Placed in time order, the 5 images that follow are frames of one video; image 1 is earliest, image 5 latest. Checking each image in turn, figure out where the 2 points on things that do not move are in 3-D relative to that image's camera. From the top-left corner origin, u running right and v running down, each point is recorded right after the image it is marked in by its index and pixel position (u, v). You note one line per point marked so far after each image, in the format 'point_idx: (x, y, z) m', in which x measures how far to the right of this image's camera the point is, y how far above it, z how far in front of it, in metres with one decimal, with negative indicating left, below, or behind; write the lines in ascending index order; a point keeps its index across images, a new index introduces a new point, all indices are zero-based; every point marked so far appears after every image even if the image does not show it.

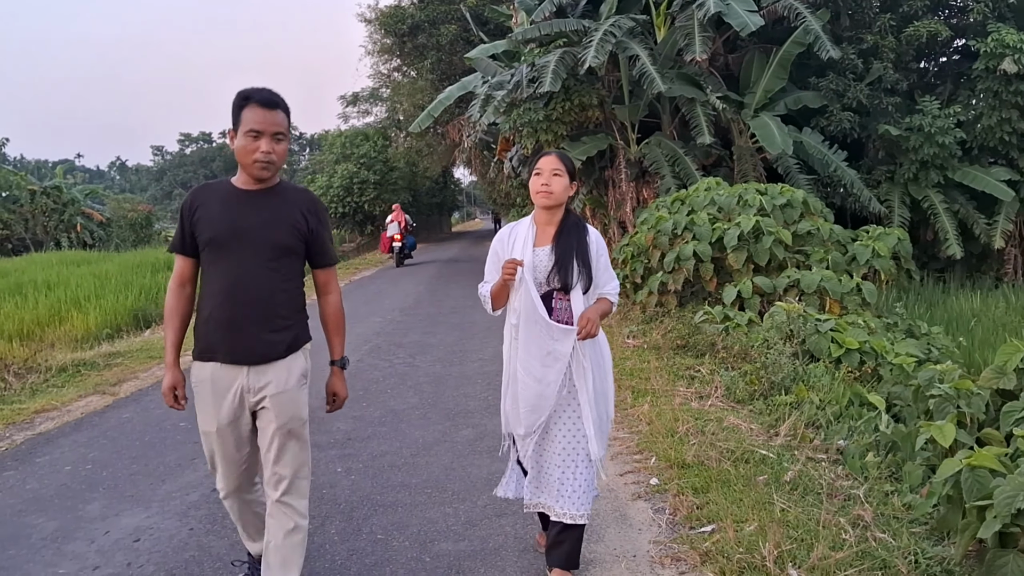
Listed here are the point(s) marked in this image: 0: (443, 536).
0: (-0.3, -1.0, +3.4) m
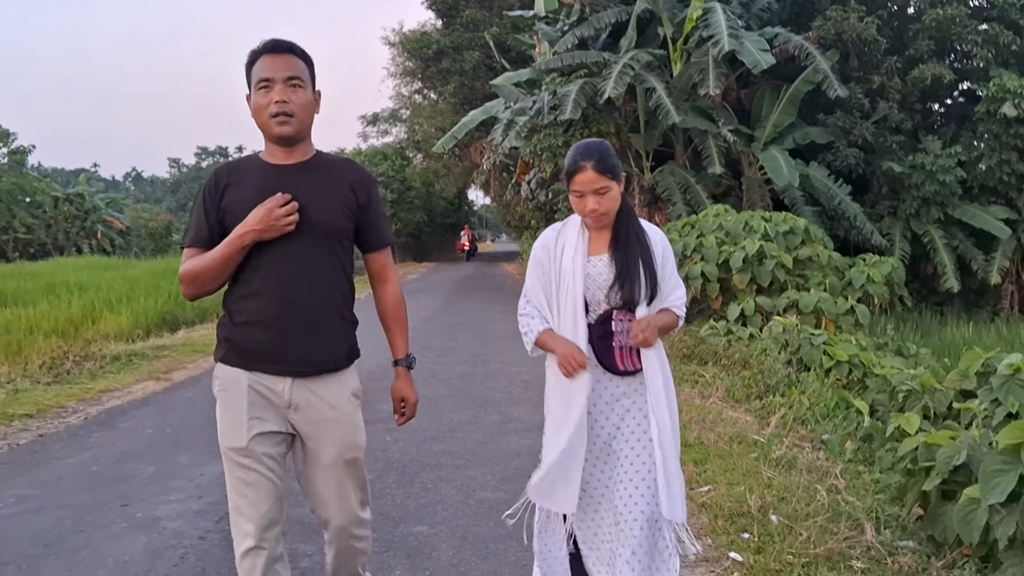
0: (-0.1, -0.9, +4.0) m
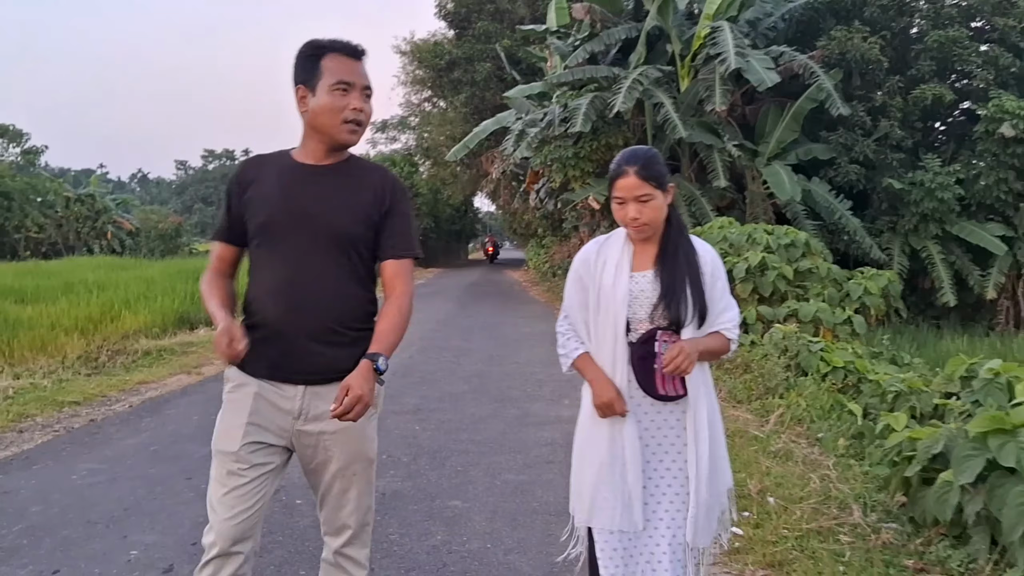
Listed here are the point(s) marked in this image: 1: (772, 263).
0: (0.0, -0.9, +4.4) m
1: (+2.6, +0.2, +8.5) m
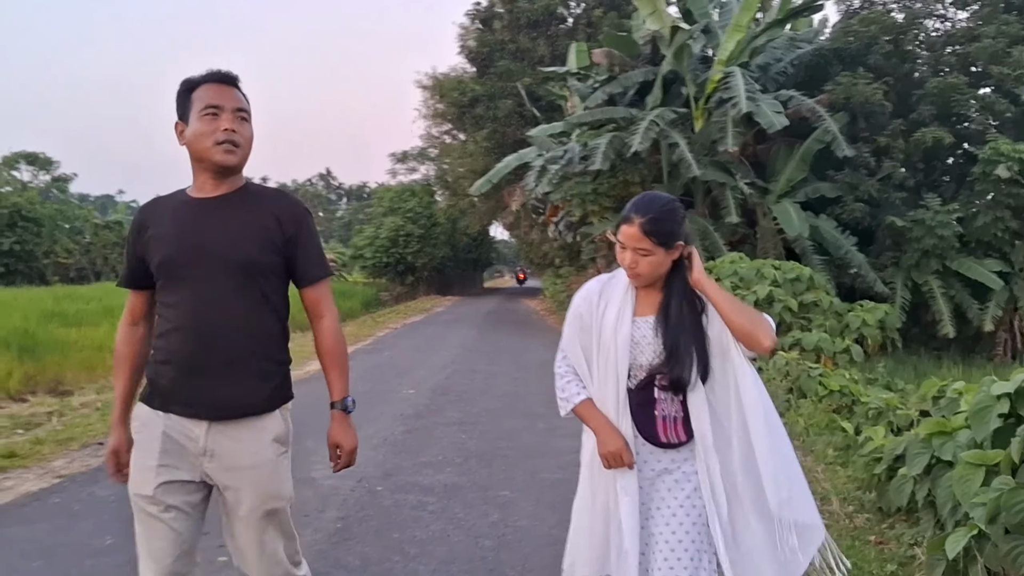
0: (+0.2, -1.1, +5.2) m
1: (+2.9, -0.1, +9.3) m
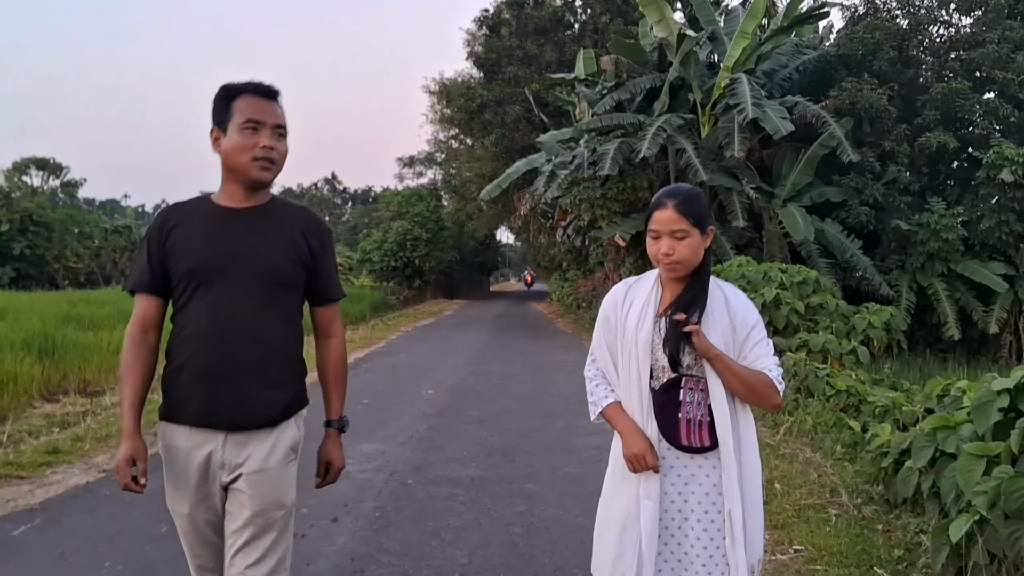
0: (+0.4, -1.1, +5.5) m
1: (+3.1, -0.1, +9.5) m
